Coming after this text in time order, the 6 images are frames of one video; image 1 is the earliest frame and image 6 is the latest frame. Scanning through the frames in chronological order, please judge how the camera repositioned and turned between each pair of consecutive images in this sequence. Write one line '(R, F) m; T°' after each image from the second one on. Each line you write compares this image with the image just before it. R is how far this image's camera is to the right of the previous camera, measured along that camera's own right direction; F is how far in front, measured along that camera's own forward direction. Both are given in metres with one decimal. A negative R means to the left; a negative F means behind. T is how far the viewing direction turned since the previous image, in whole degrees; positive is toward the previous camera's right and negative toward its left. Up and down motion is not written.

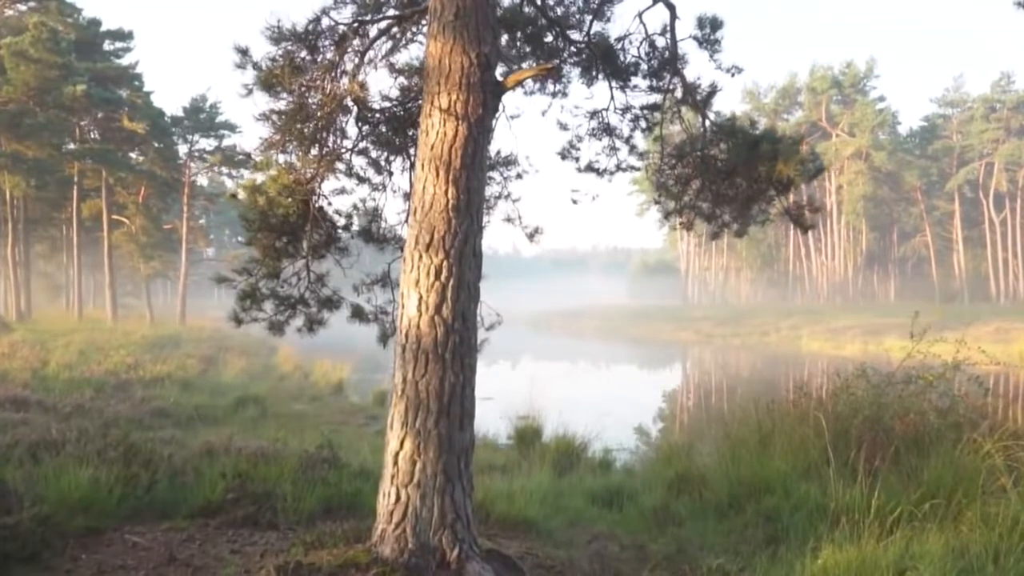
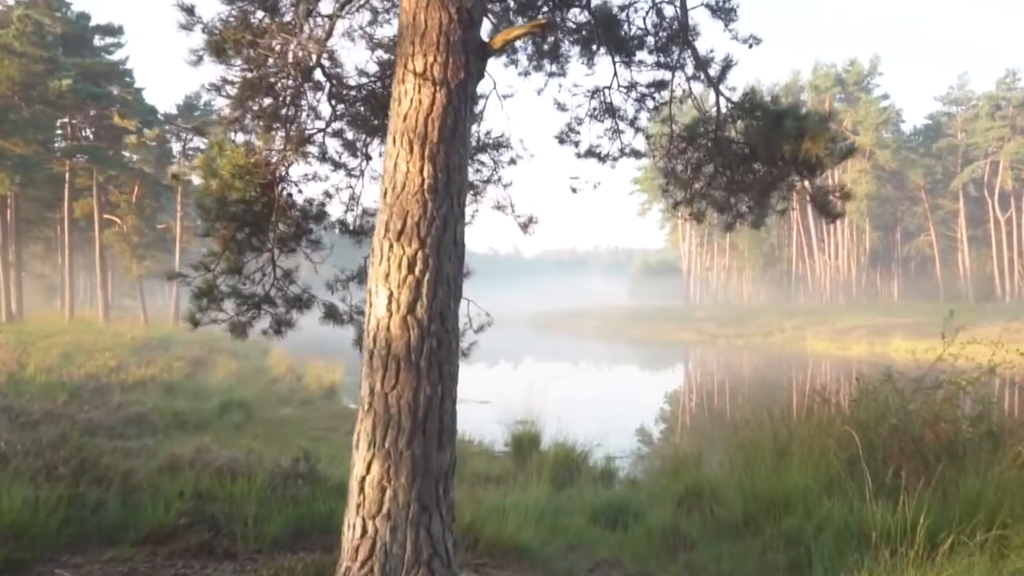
(+0.1, +0.7) m; 0°
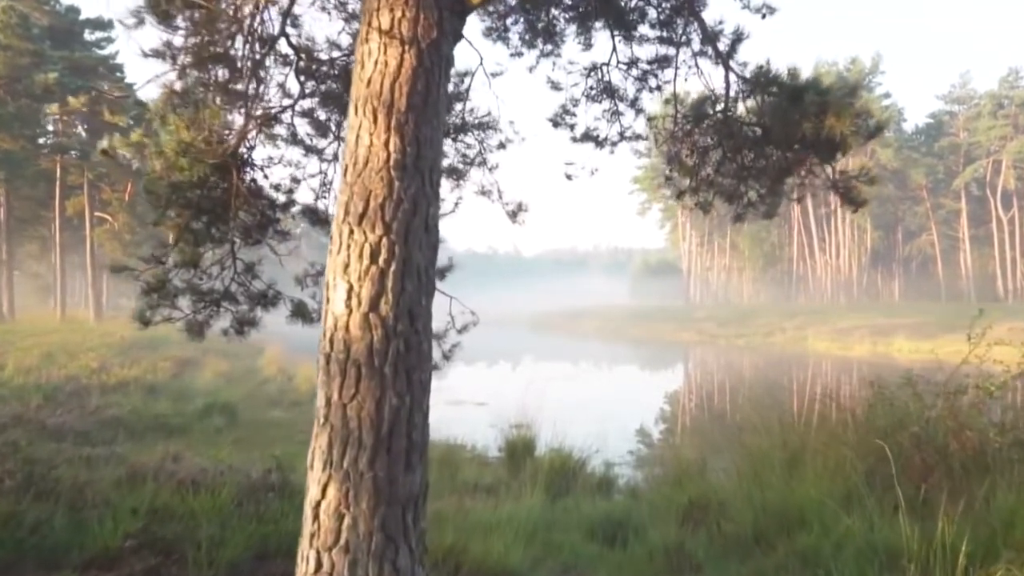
(+0.1, +0.5) m; 0°
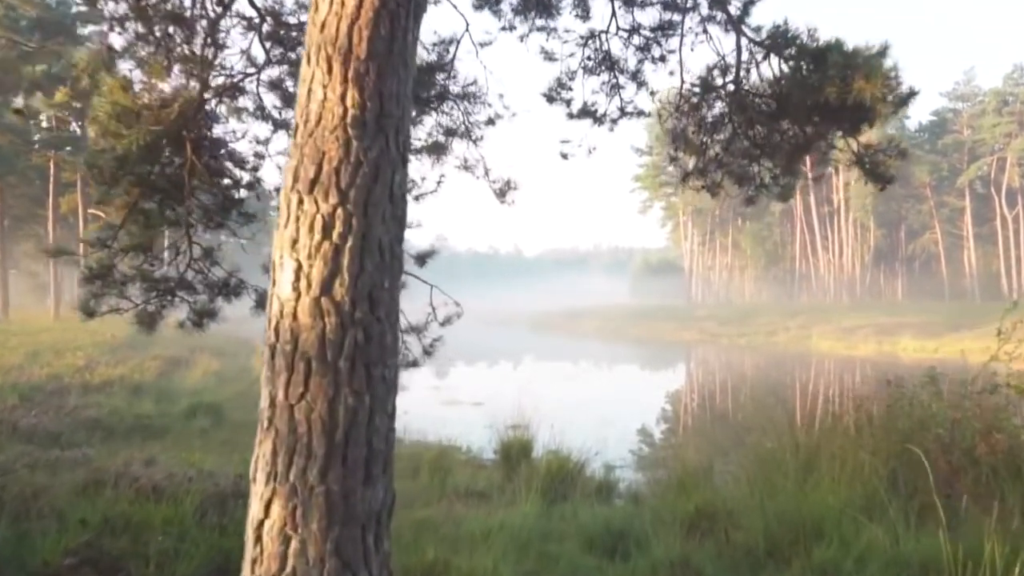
(+0.1, +0.5) m; 0°
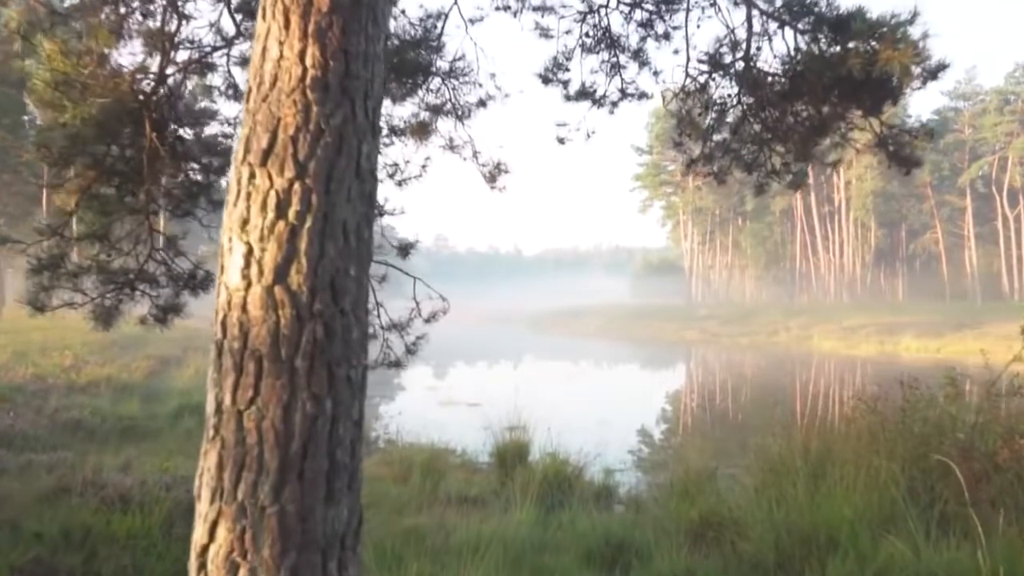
(0.0, +0.4) m; 0°
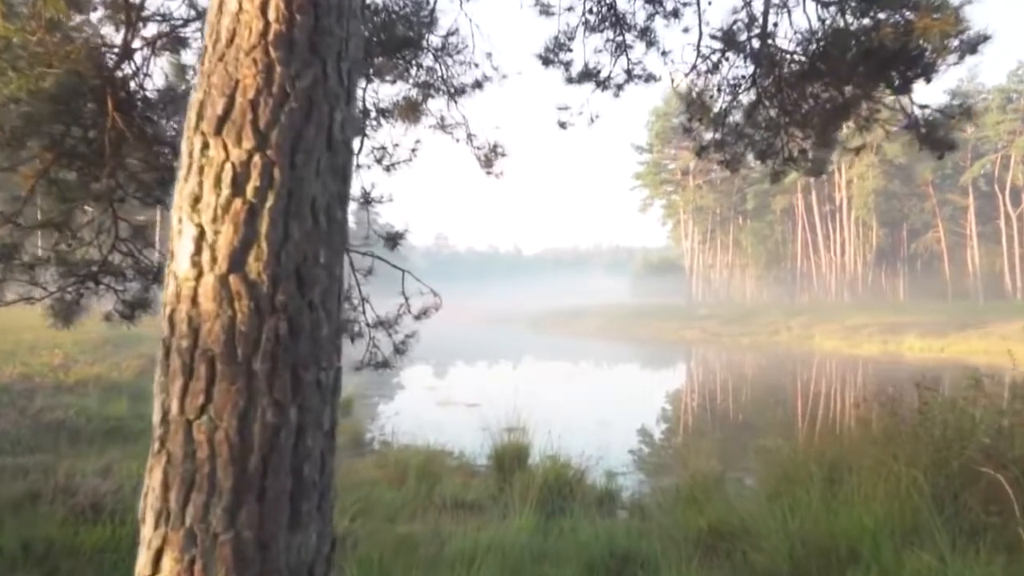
(0.0, +0.3) m; 0°
